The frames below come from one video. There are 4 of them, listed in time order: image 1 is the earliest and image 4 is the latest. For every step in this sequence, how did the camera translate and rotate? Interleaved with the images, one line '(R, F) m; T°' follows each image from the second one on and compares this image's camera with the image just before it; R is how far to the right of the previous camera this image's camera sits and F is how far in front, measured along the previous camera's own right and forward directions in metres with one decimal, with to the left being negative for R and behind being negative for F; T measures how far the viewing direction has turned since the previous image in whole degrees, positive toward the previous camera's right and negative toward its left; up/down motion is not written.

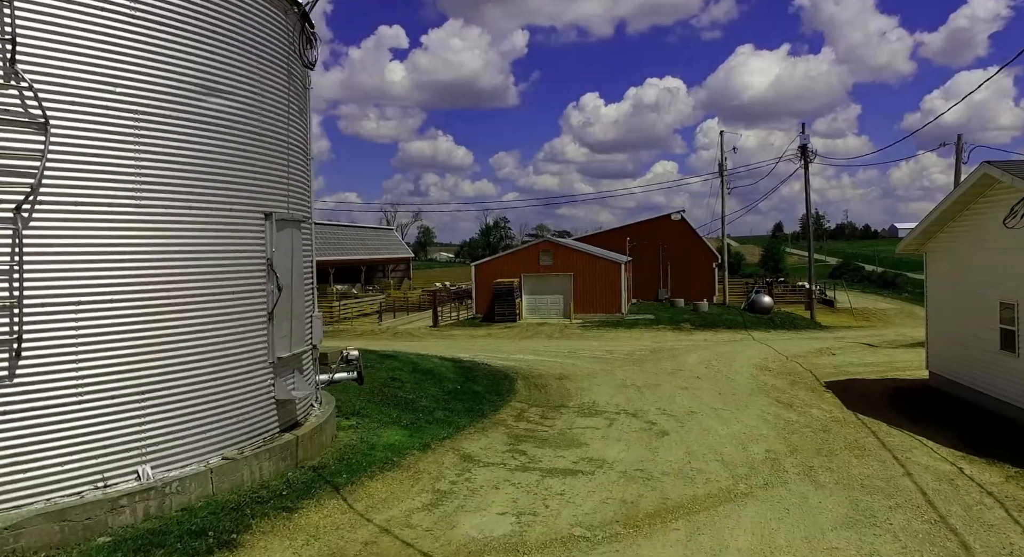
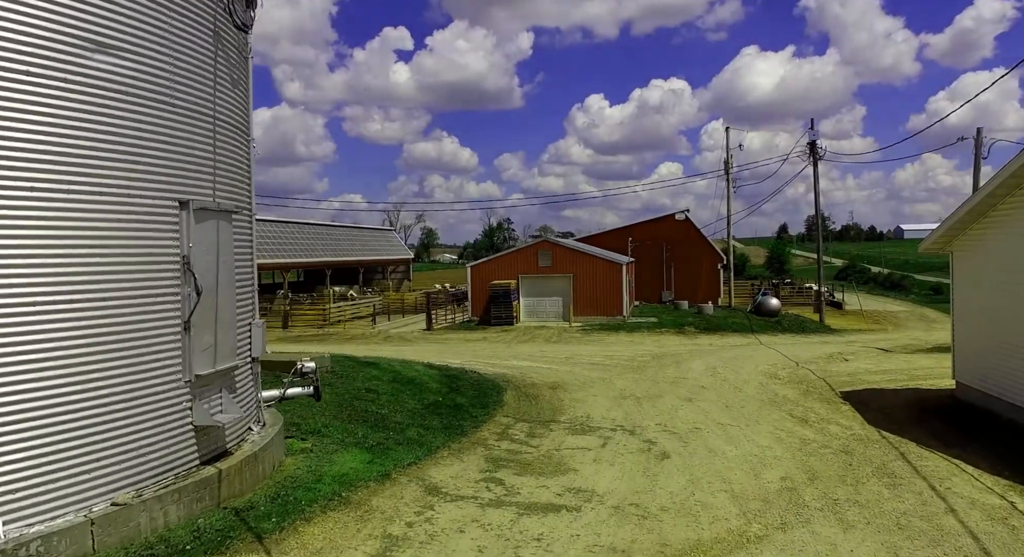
(+0.3, +1.3) m; 0°
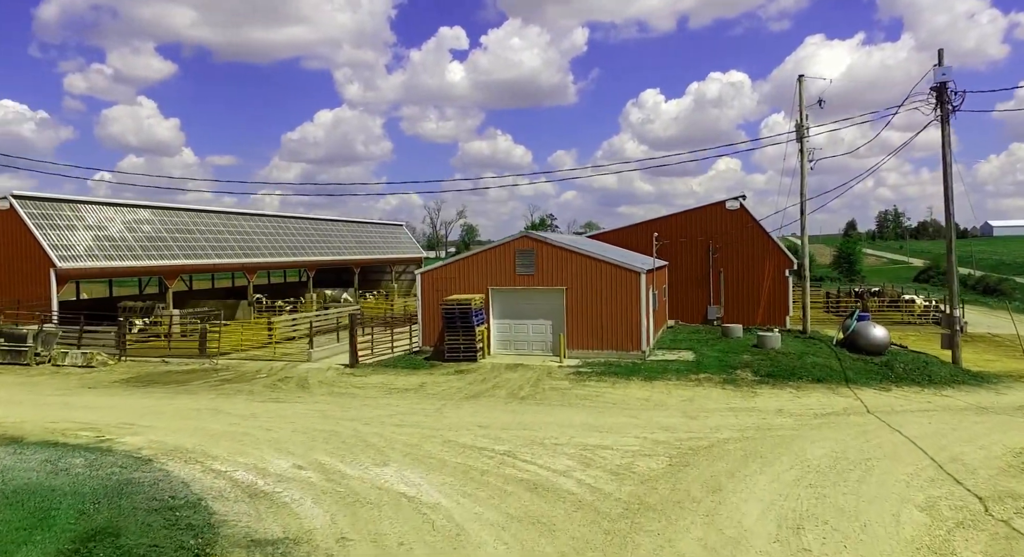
(+2.6, +10.7) m; -4°
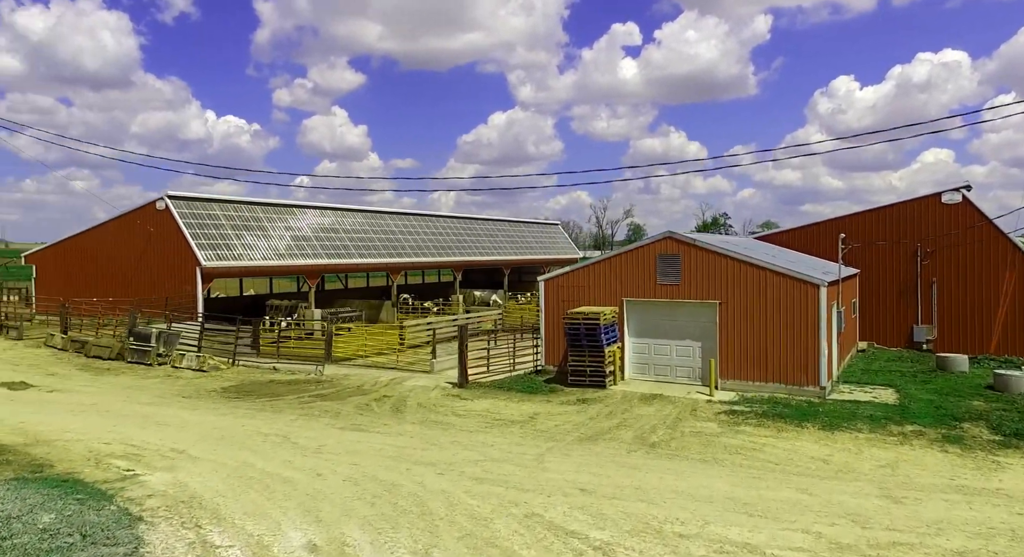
(+0.8, +3.8) m; -13°
